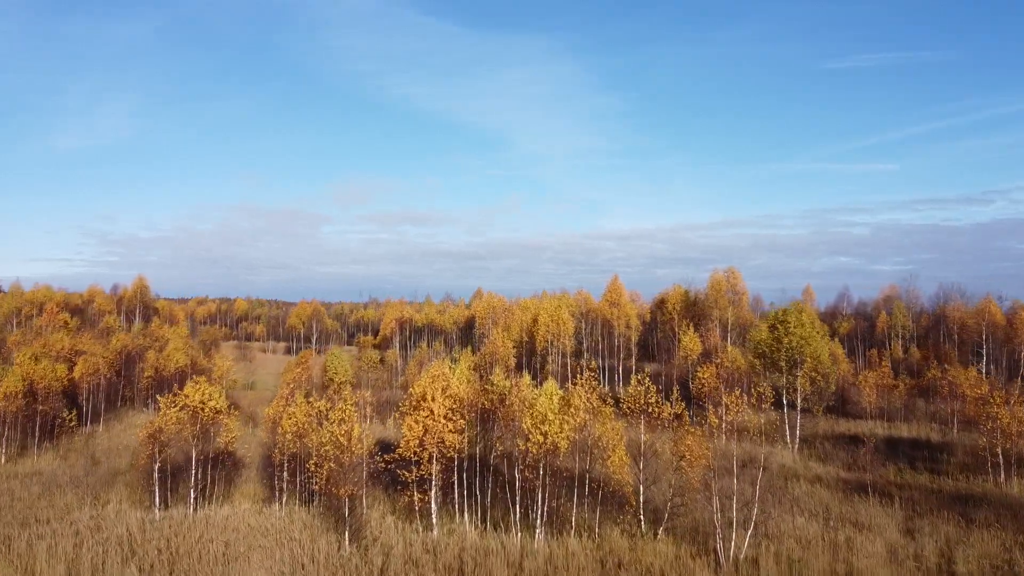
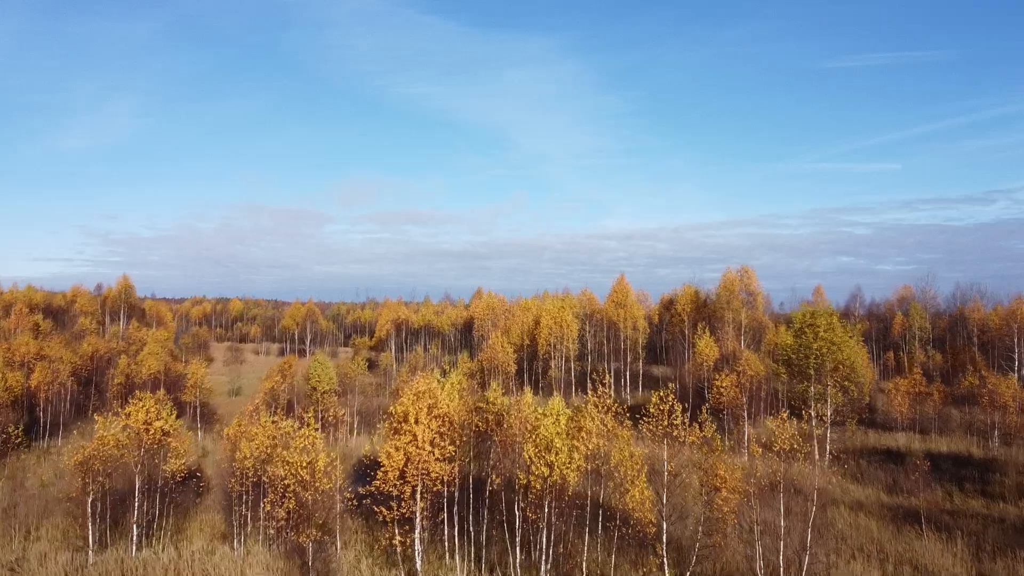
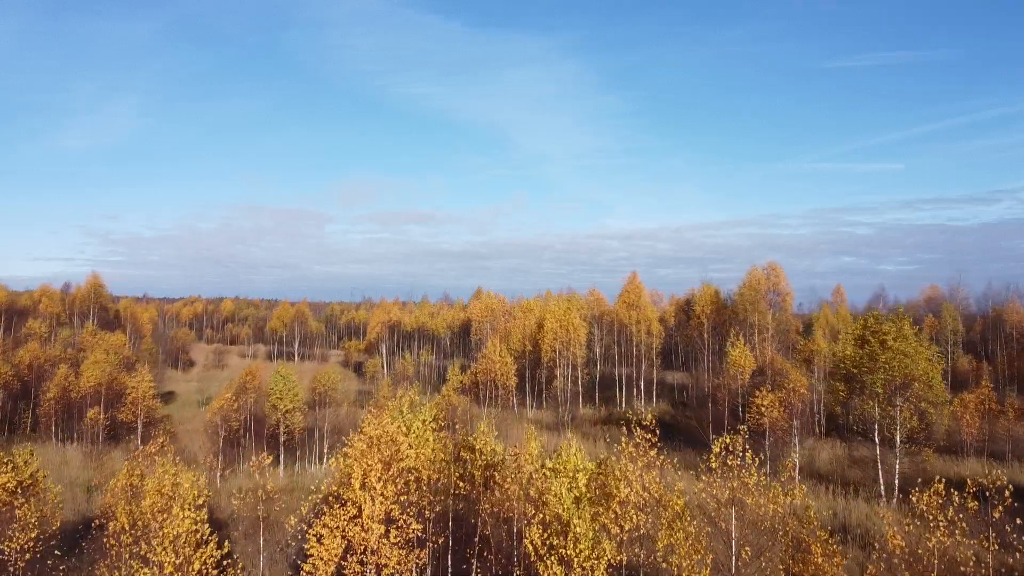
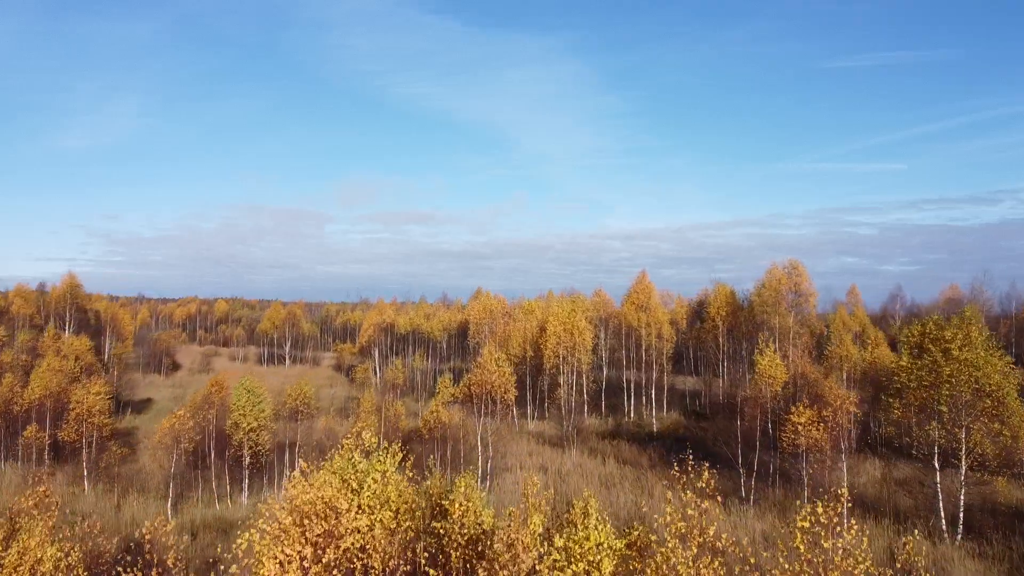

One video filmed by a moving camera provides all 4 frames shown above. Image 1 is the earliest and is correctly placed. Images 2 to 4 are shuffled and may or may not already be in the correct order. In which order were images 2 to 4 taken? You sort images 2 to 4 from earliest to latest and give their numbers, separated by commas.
2, 3, 4
